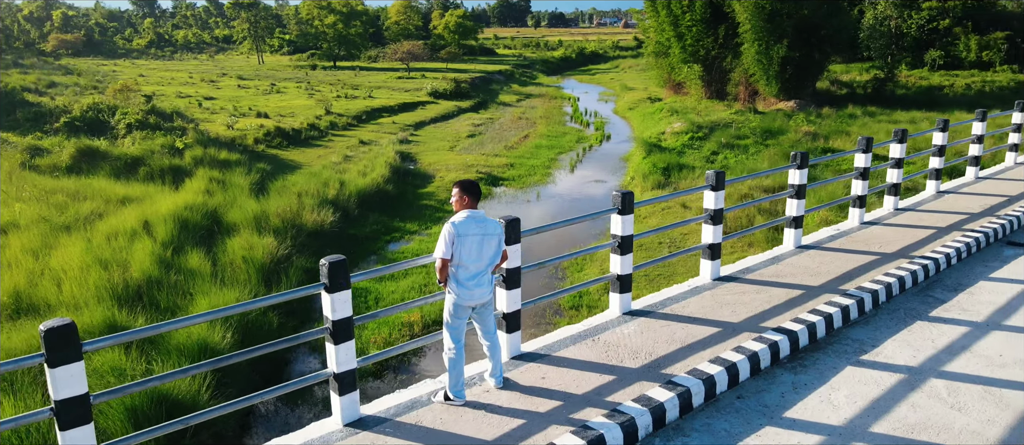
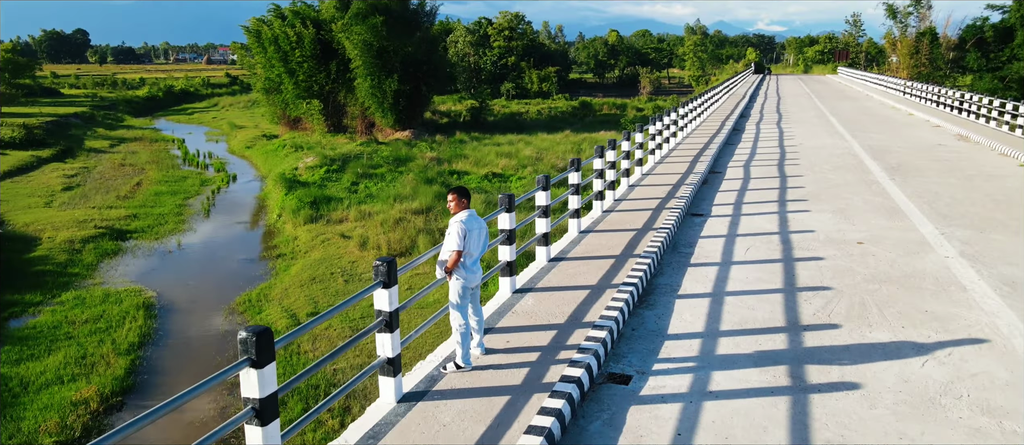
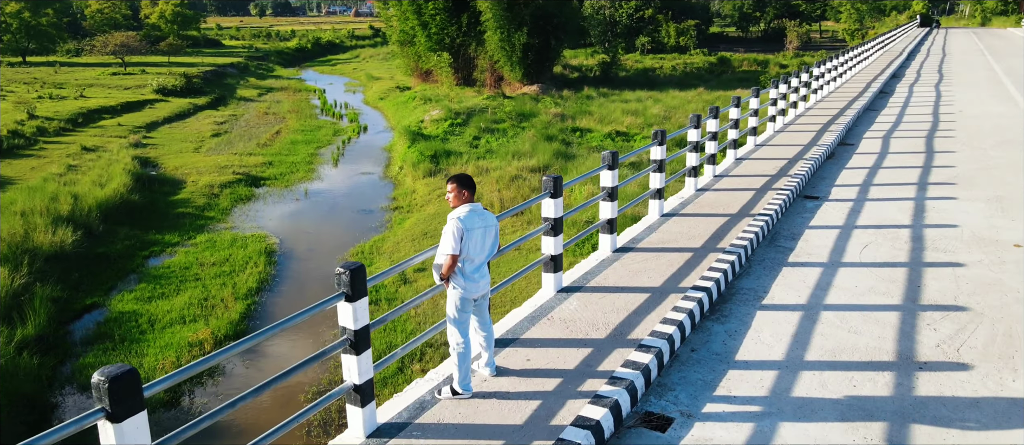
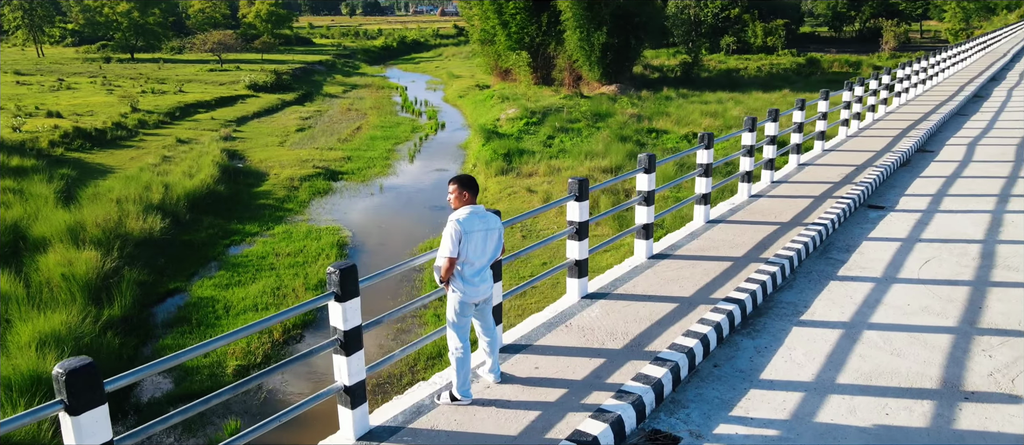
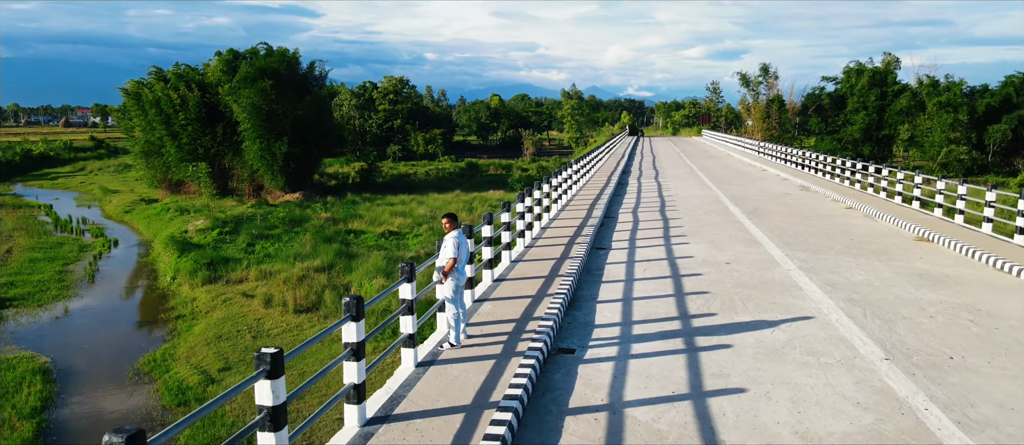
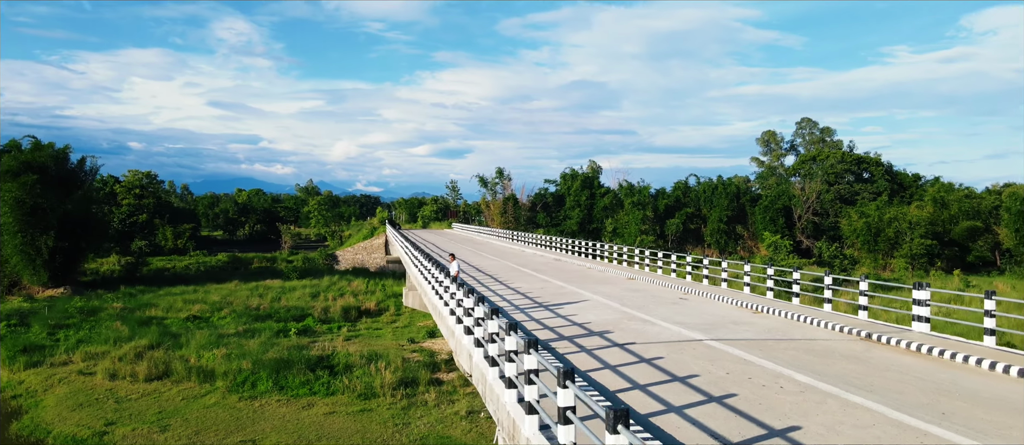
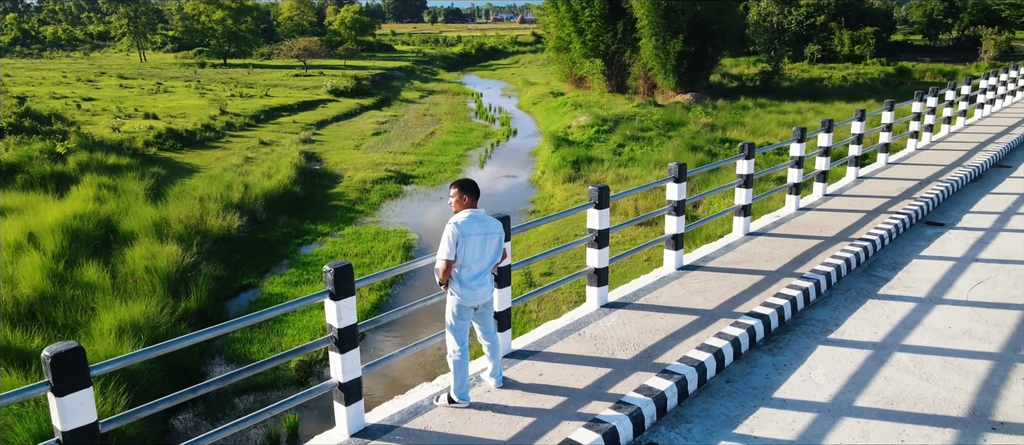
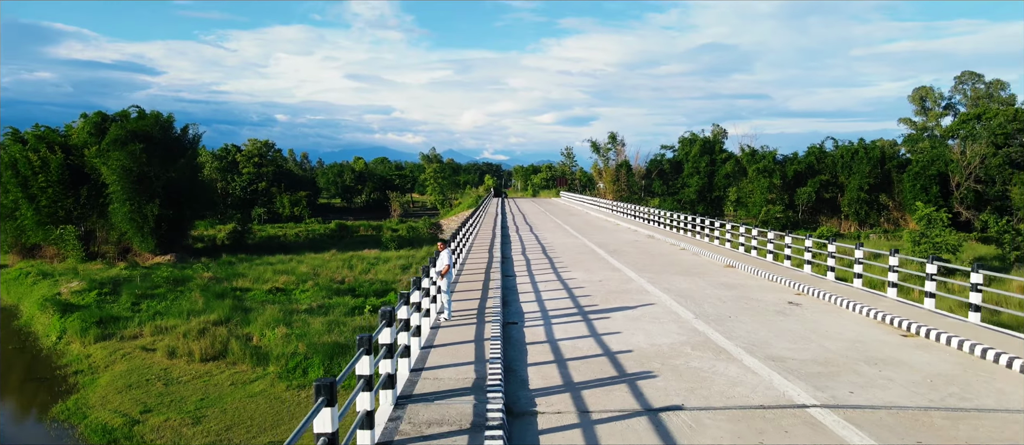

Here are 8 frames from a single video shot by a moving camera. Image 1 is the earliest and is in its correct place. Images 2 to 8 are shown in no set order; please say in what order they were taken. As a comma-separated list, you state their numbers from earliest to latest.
7, 4, 3, 2, 5, 8, 6
